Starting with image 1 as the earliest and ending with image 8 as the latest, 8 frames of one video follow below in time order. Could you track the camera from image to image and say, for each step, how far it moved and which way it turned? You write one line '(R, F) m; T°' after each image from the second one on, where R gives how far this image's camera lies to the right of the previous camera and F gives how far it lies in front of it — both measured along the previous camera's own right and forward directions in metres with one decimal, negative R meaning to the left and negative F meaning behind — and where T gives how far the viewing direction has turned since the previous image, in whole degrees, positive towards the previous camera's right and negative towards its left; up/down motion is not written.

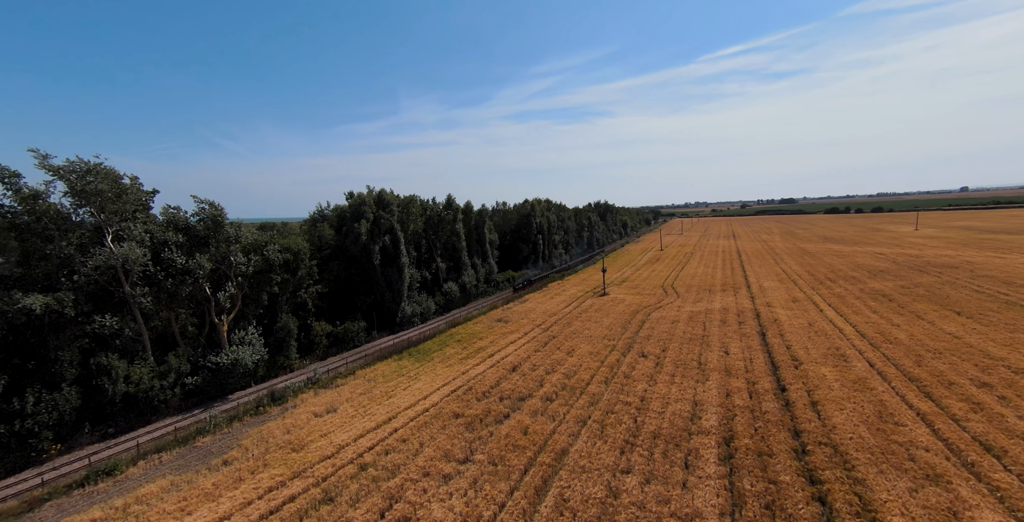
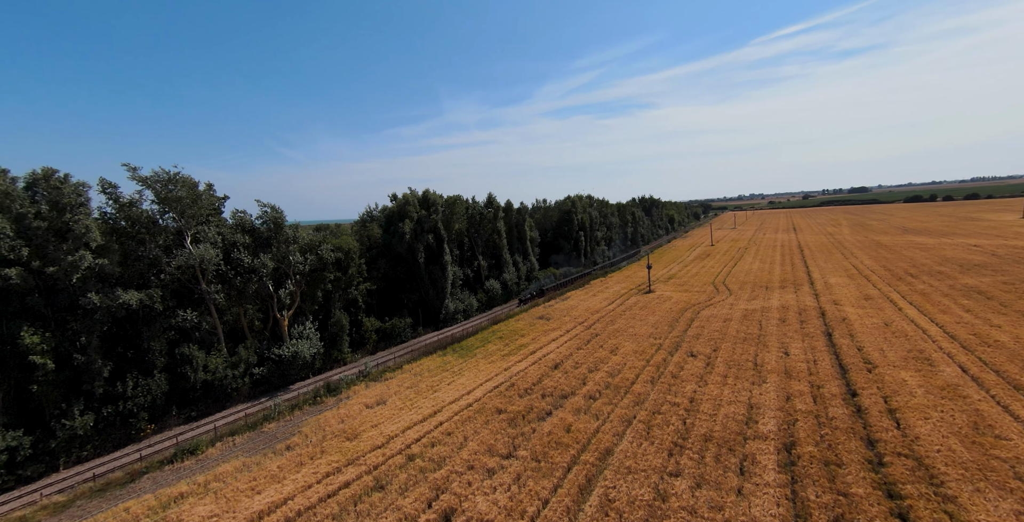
(-0.2, -0.1) m; -6°
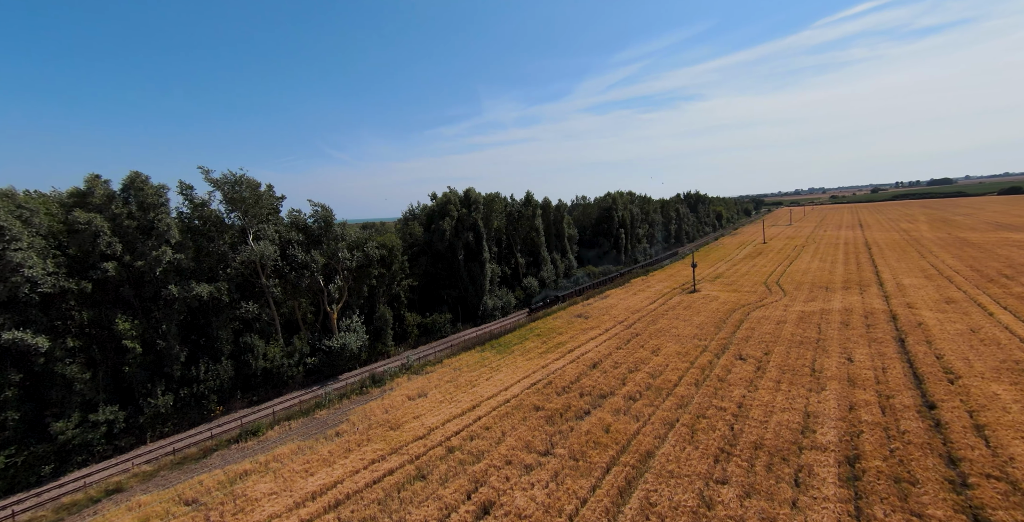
(-0.2, -0.1) m; -5°
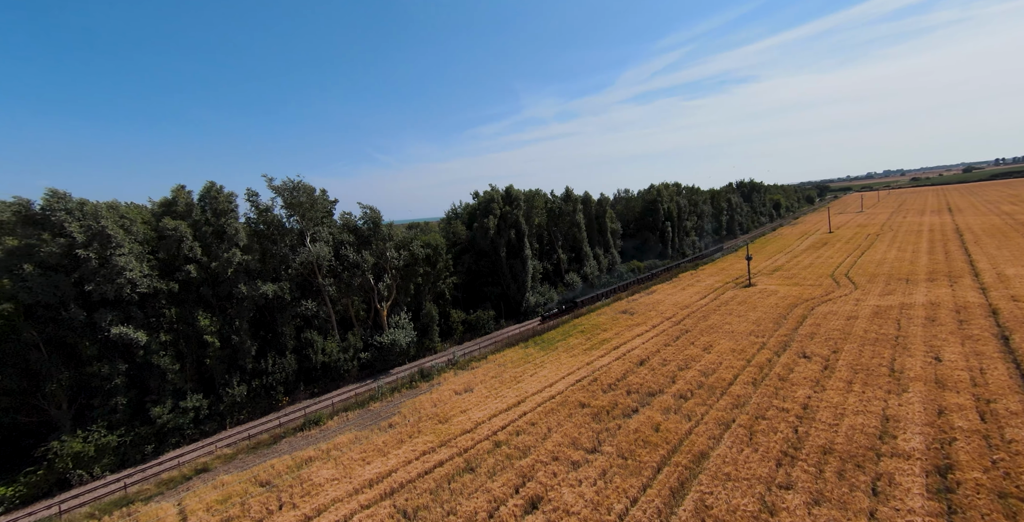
(-0.2, 0.0) m; -6°
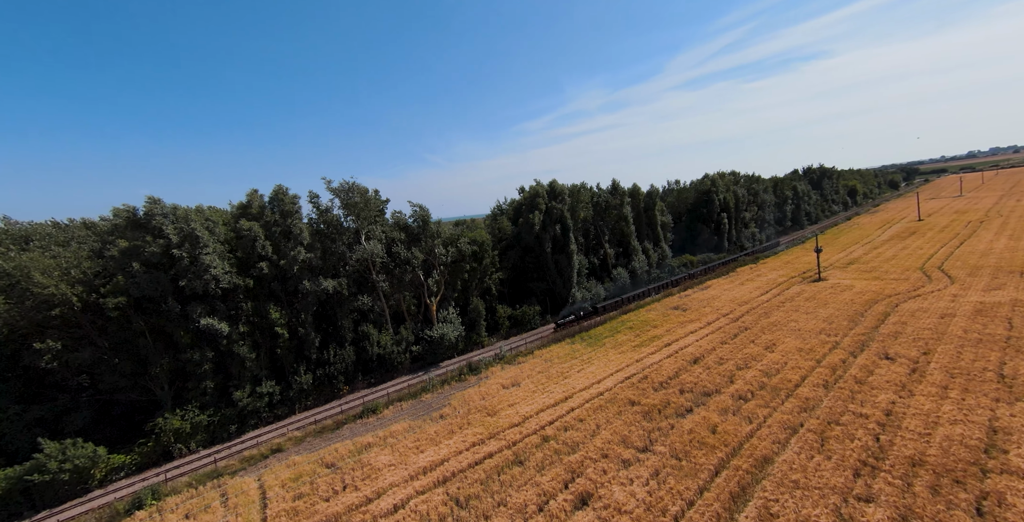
(-0.2, +0.1) m; -6°
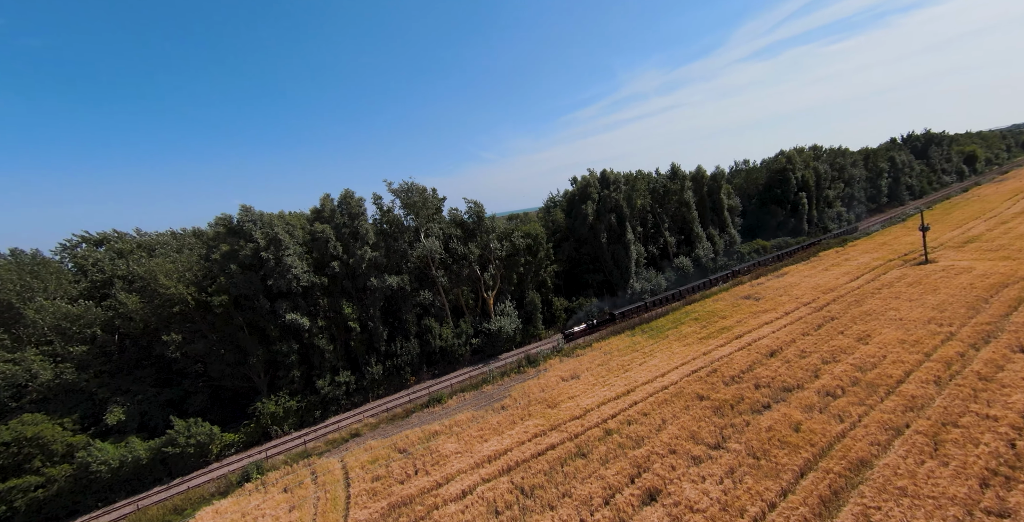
(-0.4, +0.2) m; -8°
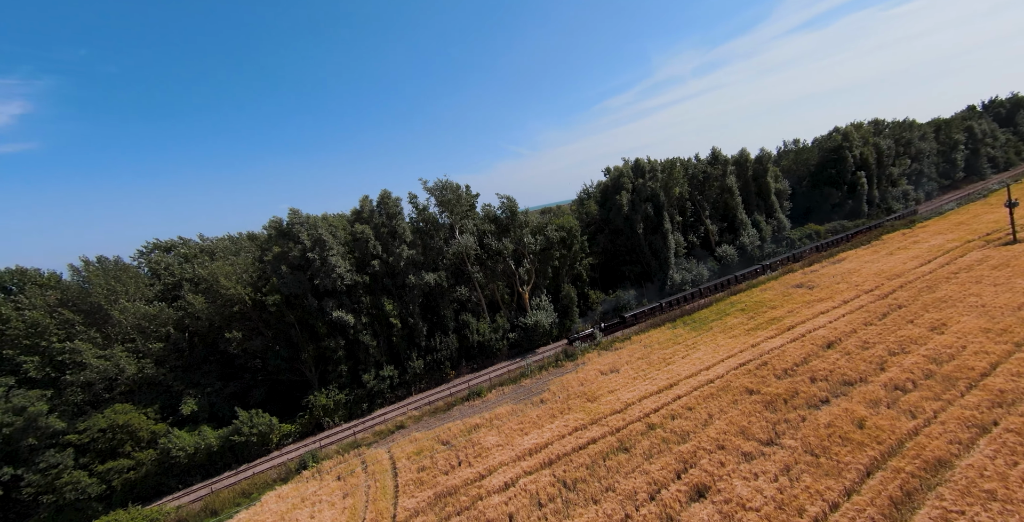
(-0.3, +0.3) m; -5°
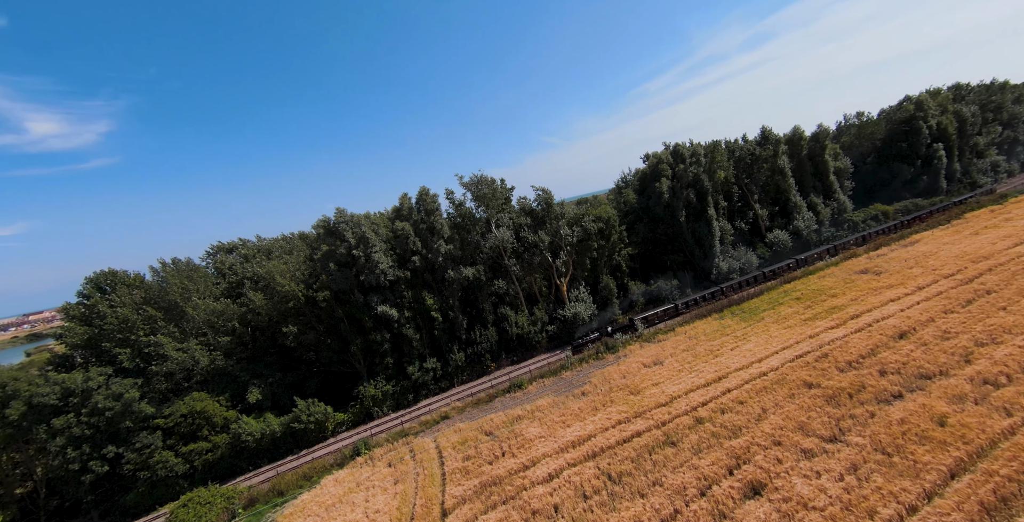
(-0.2, +0.5) m; -5°
